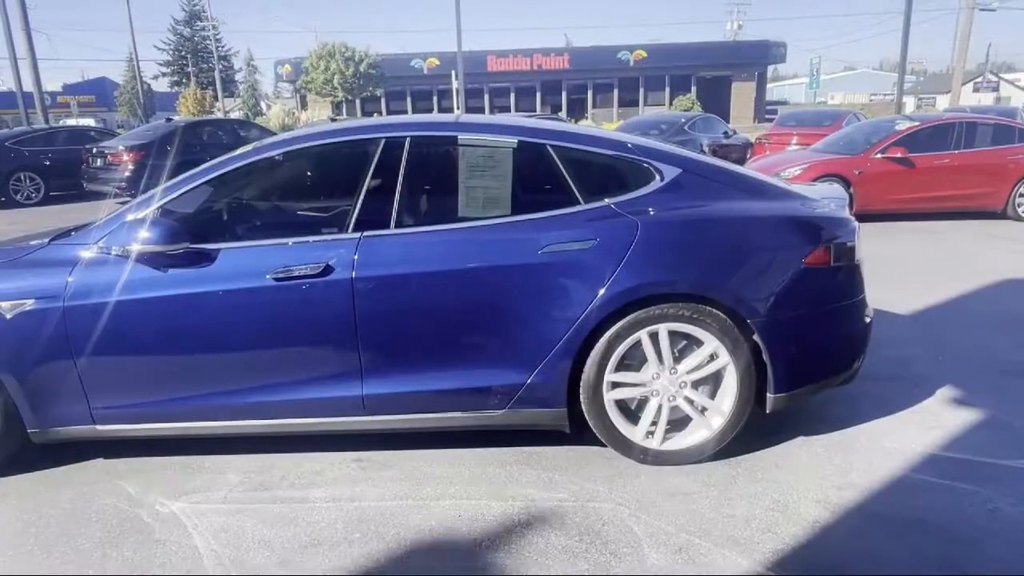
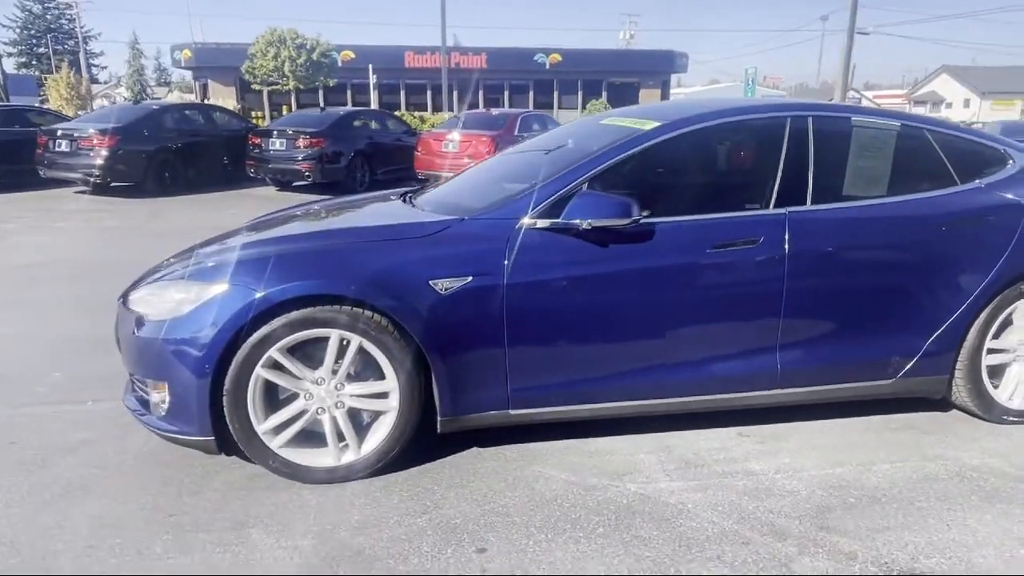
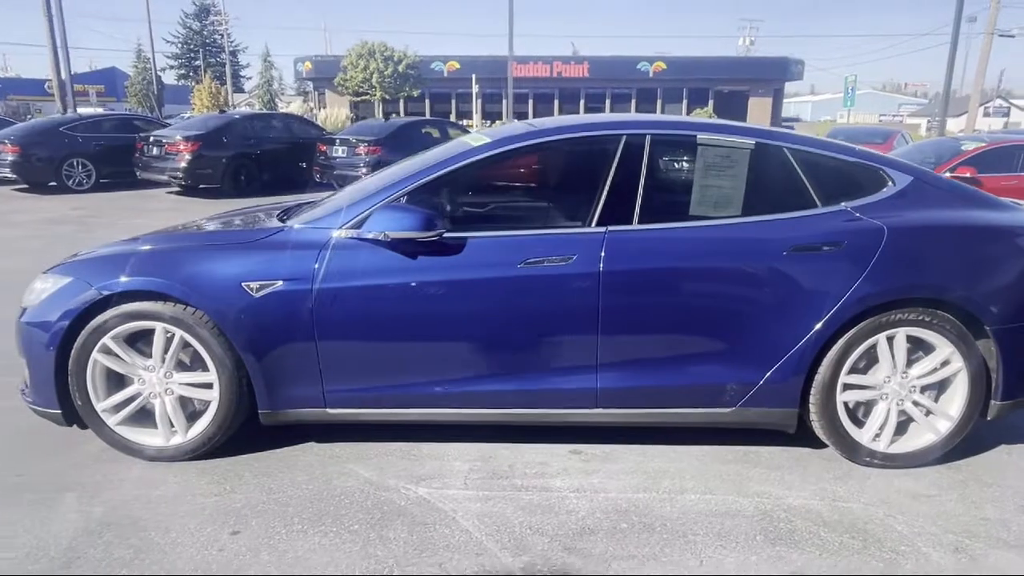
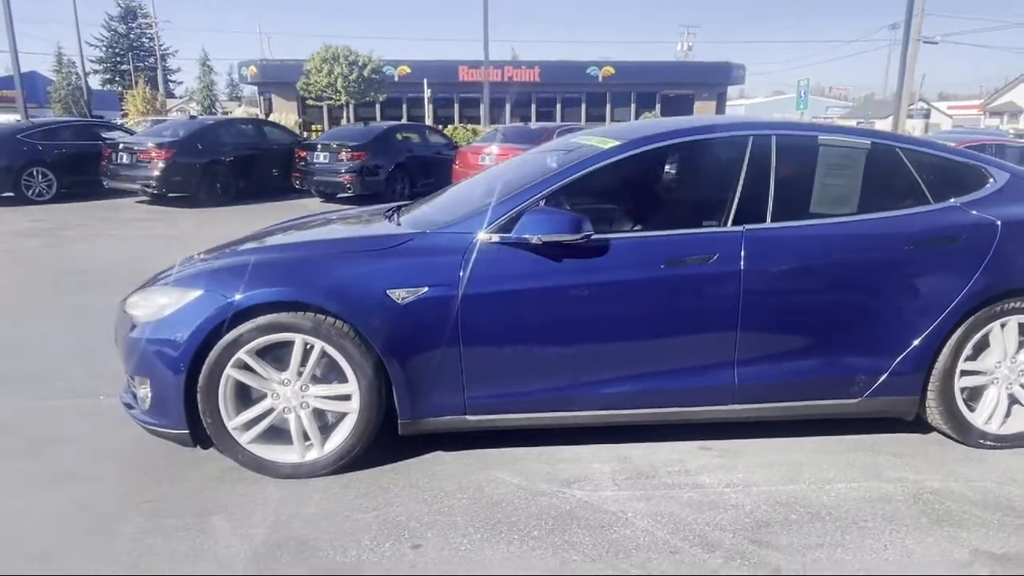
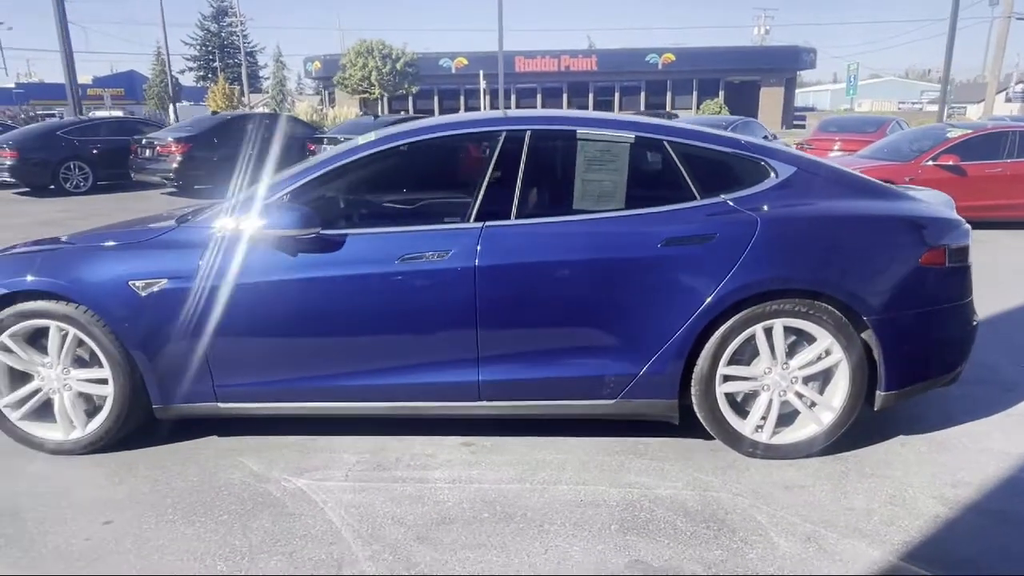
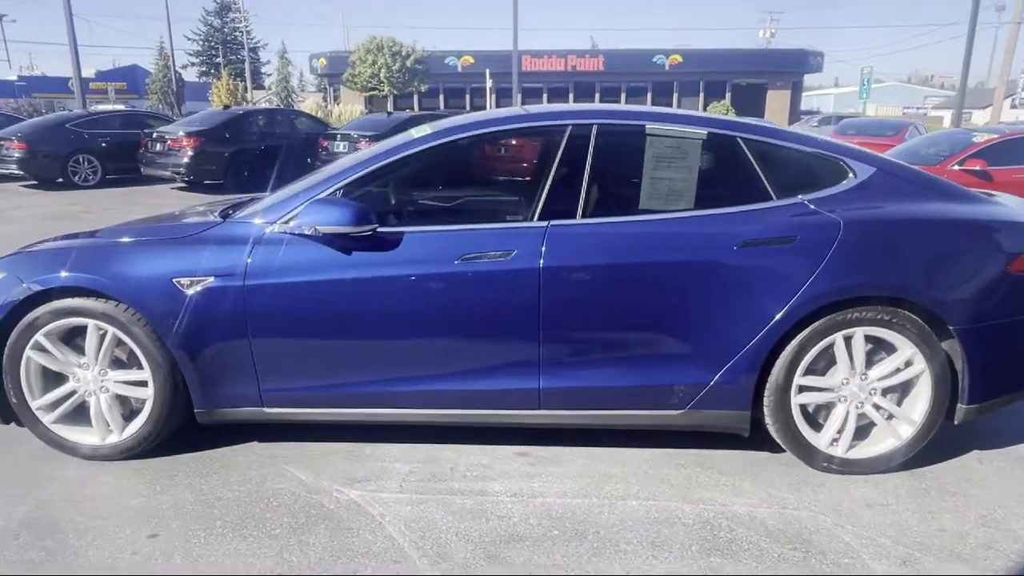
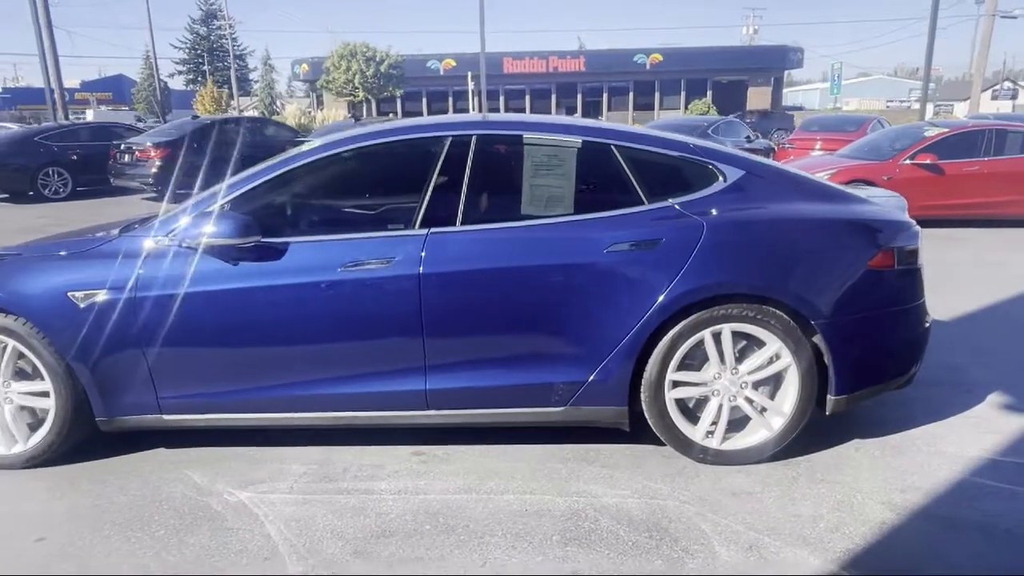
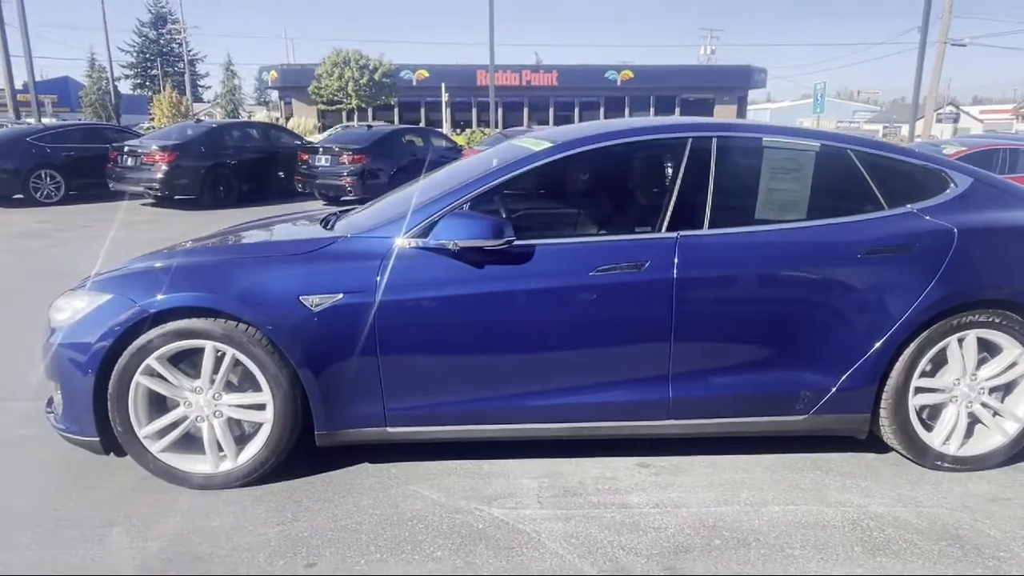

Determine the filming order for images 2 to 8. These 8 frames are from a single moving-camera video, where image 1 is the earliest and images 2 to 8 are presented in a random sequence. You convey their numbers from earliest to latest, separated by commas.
7, 5, 6, 3, 8, 4, 2
